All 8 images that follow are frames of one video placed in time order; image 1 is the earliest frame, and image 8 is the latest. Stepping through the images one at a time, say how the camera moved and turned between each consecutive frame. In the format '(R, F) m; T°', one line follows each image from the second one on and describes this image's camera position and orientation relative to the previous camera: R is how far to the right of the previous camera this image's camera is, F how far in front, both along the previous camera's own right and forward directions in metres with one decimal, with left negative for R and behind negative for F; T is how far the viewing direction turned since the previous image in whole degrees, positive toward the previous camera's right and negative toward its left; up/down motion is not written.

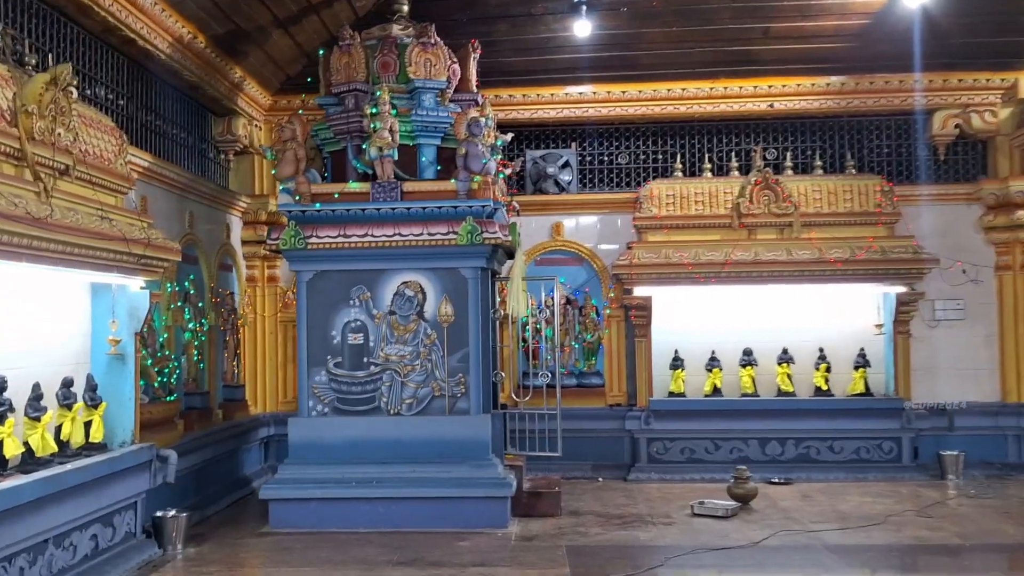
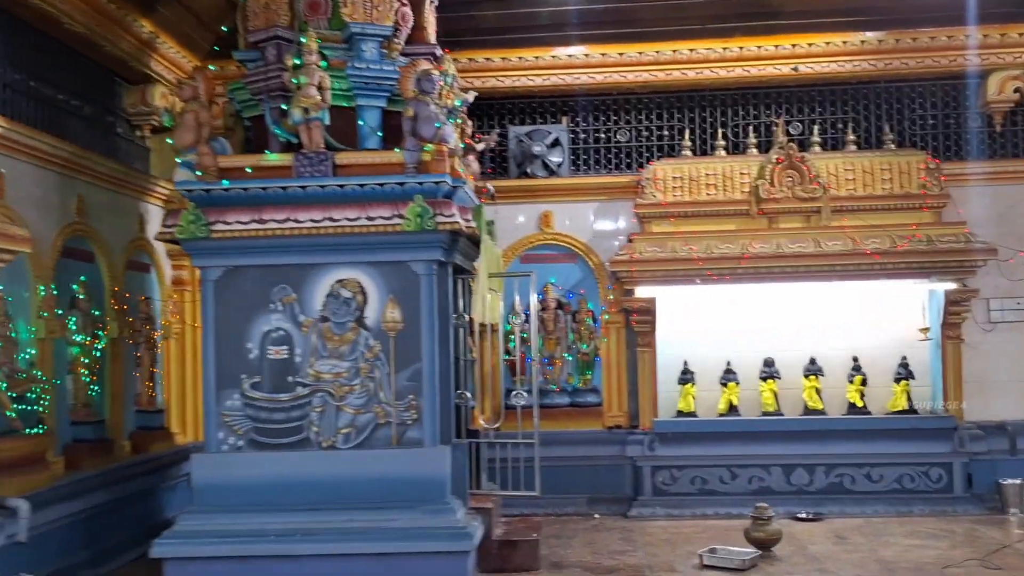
(+0.2, +1.4) m; 0°
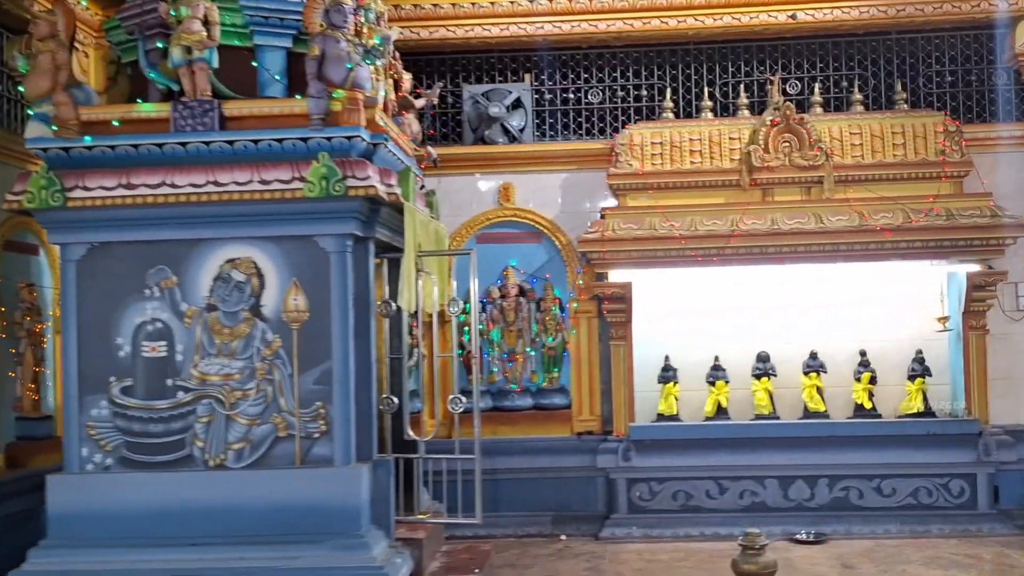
(+0.3, +1.0) m; 0°
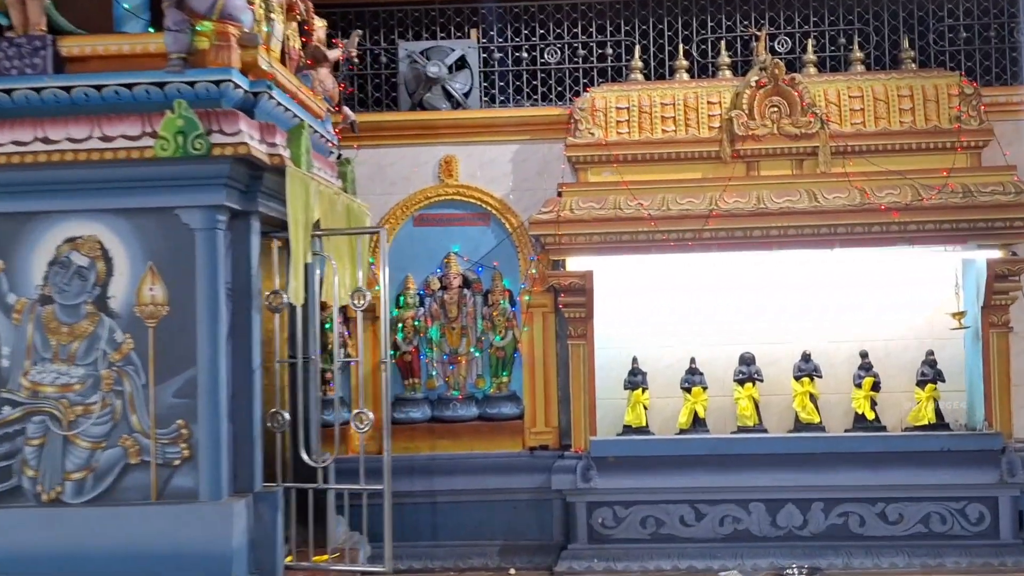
(+0.3, +0.9) m; +1°
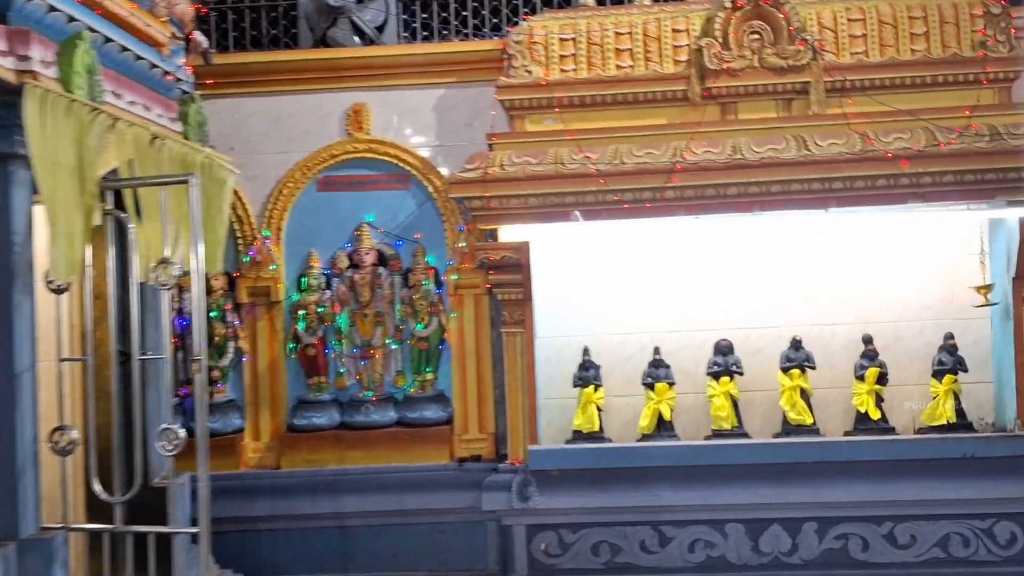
(+0.4, +1.0) m; 0°
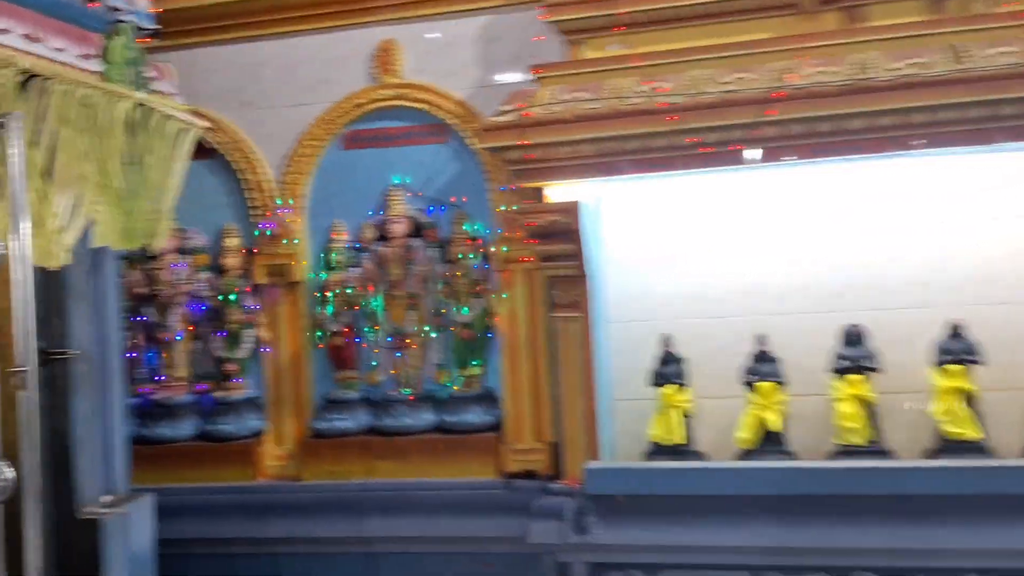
(+0.4, +0.9) m; -10°
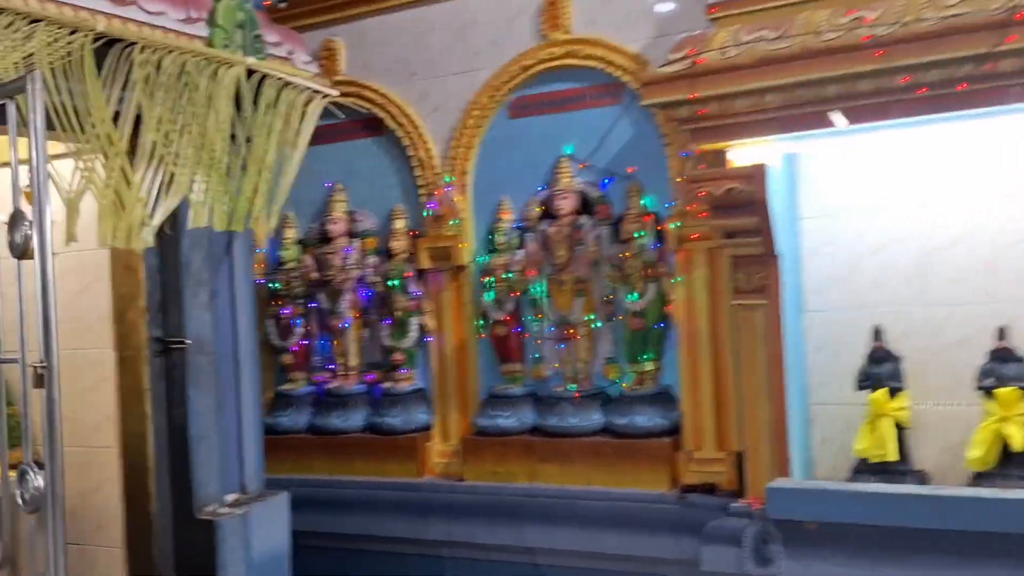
(+0.3, +0.5) m; -16°
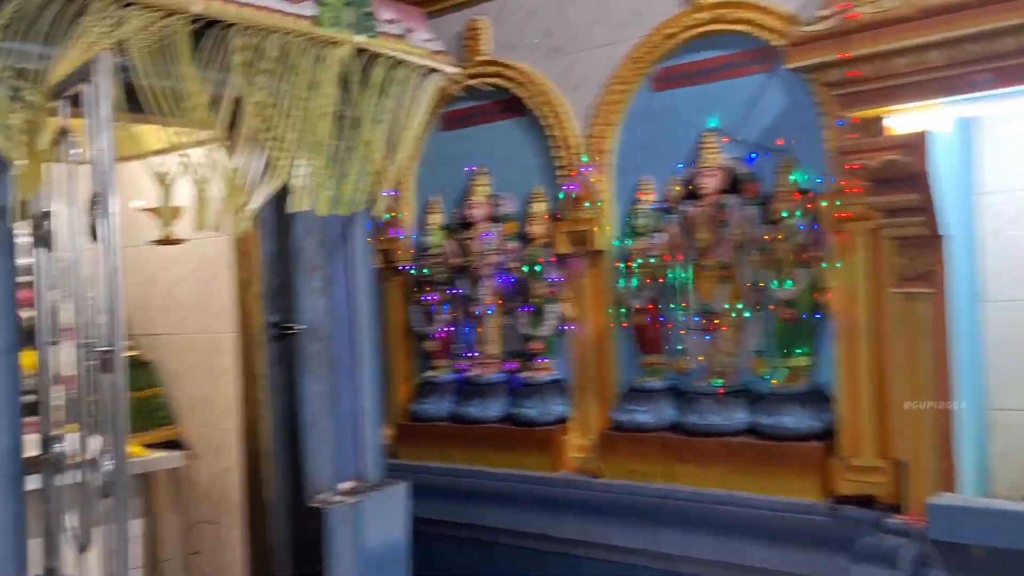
(+0.2, +0.2) m; -12°
